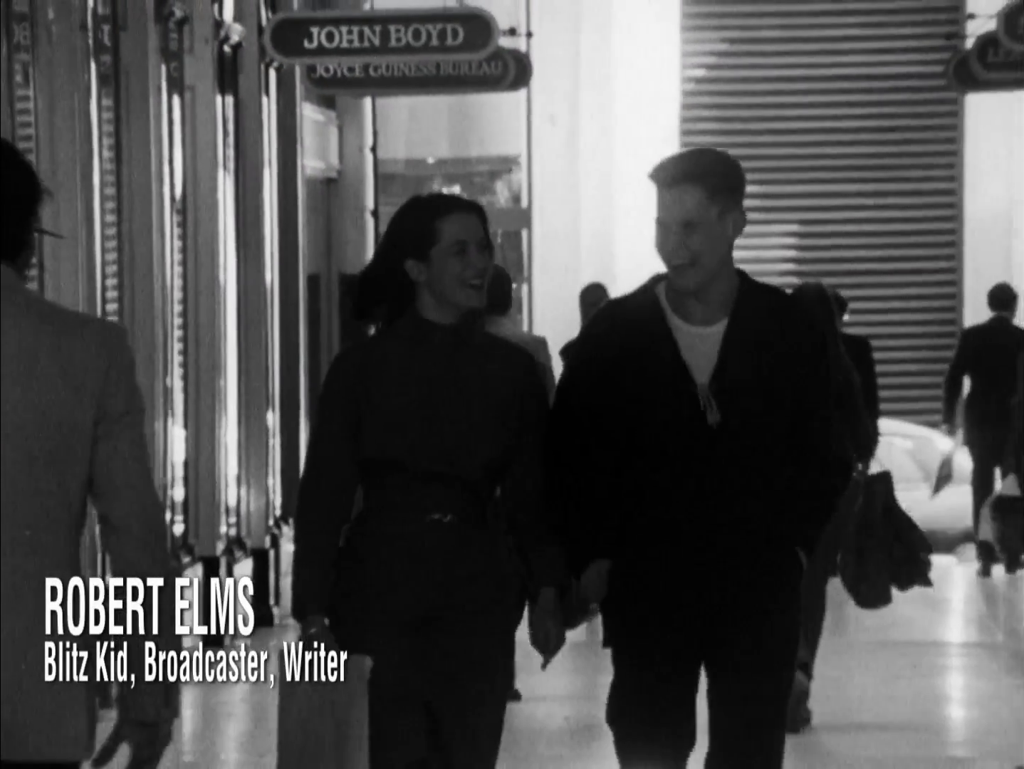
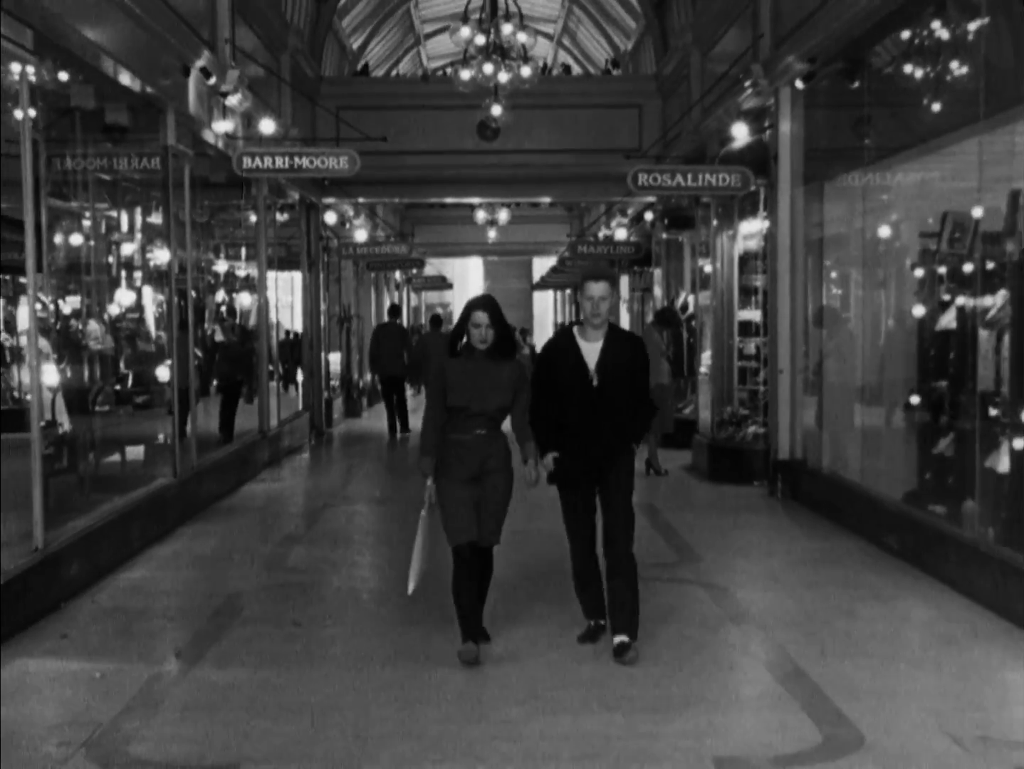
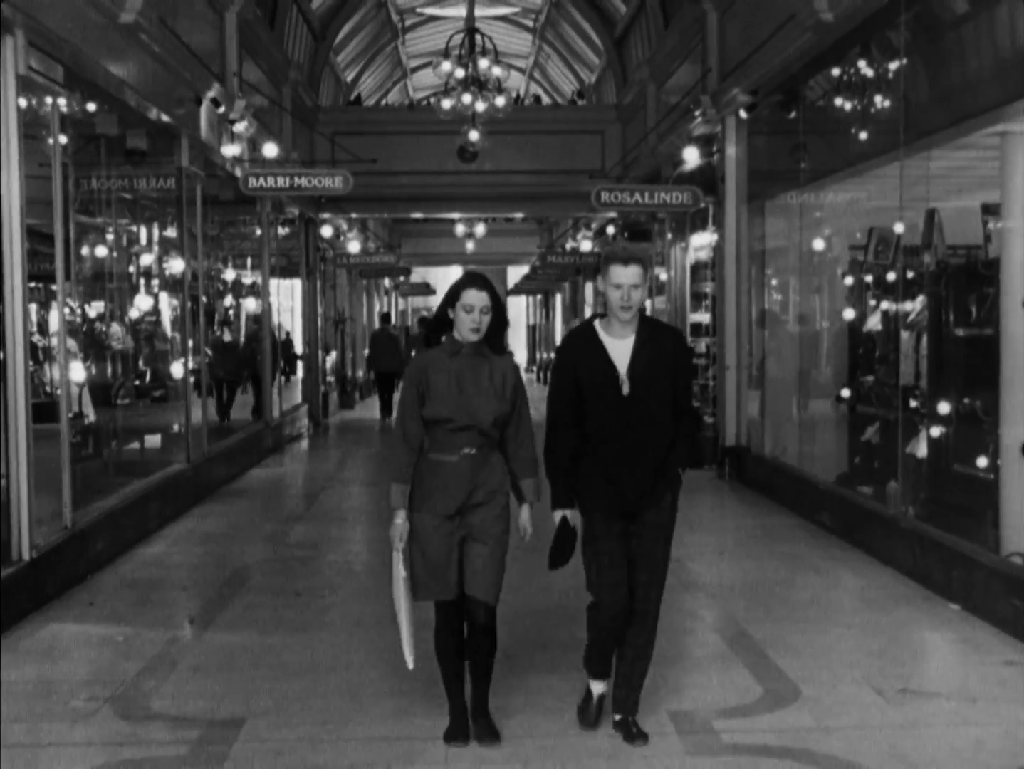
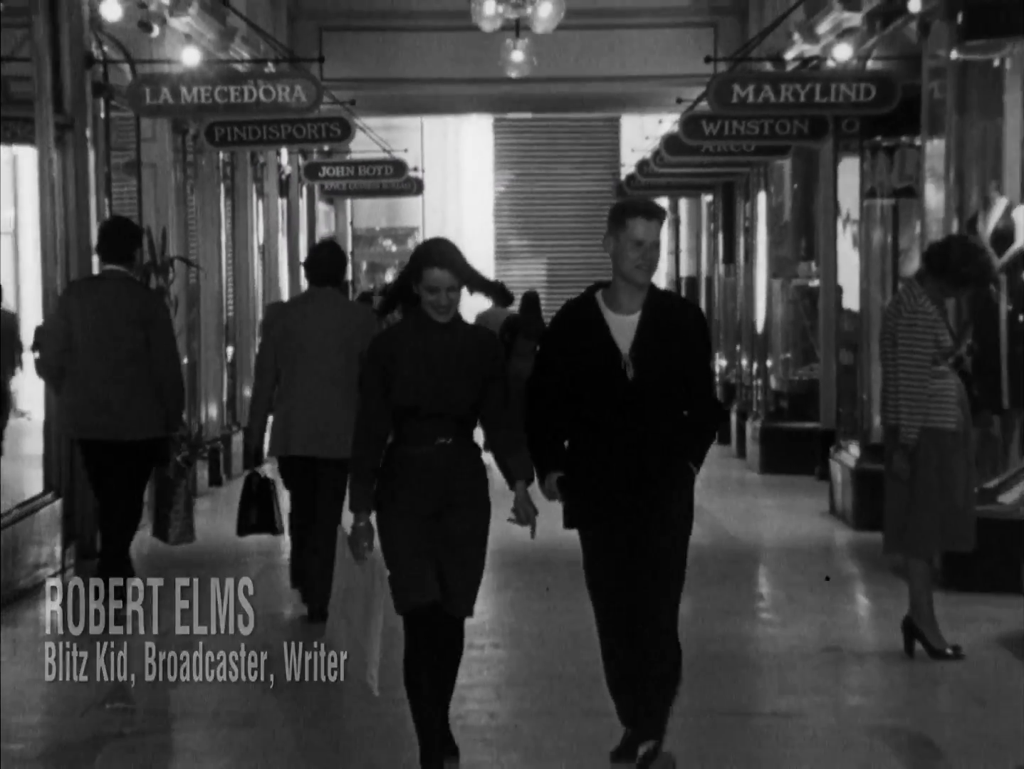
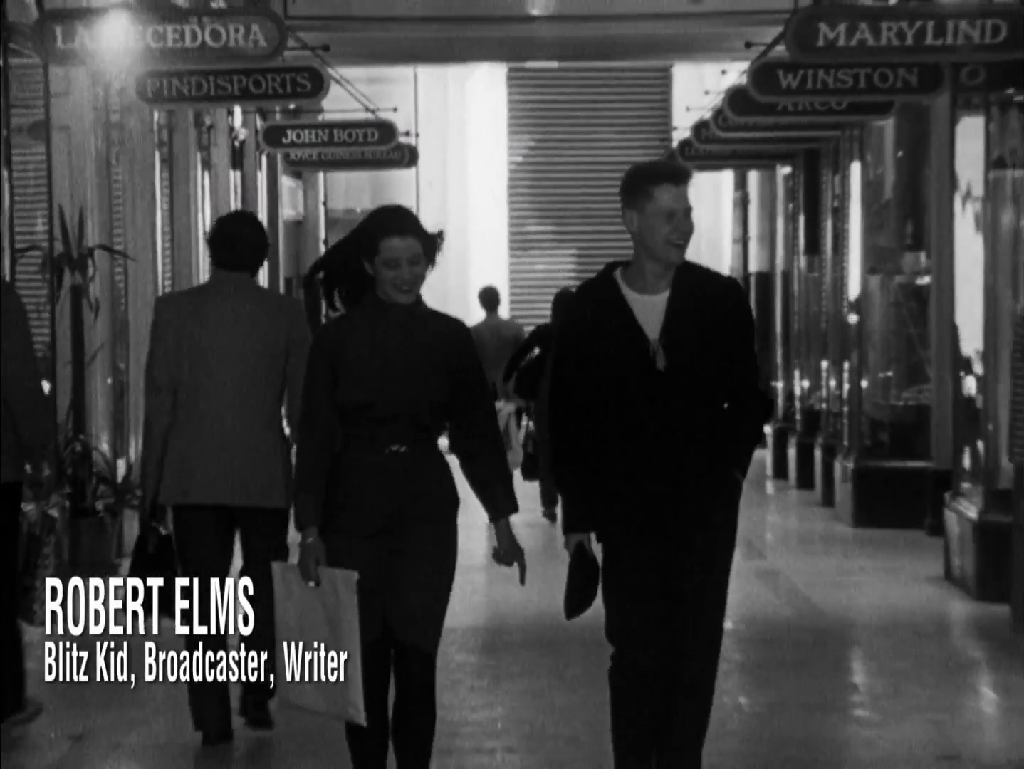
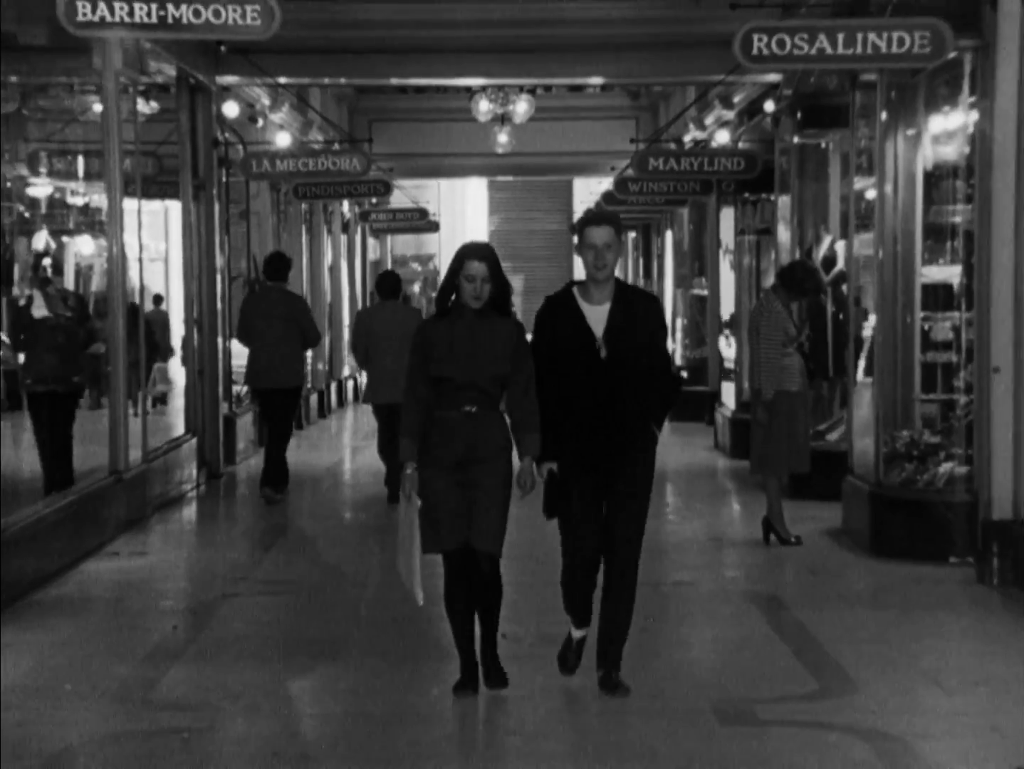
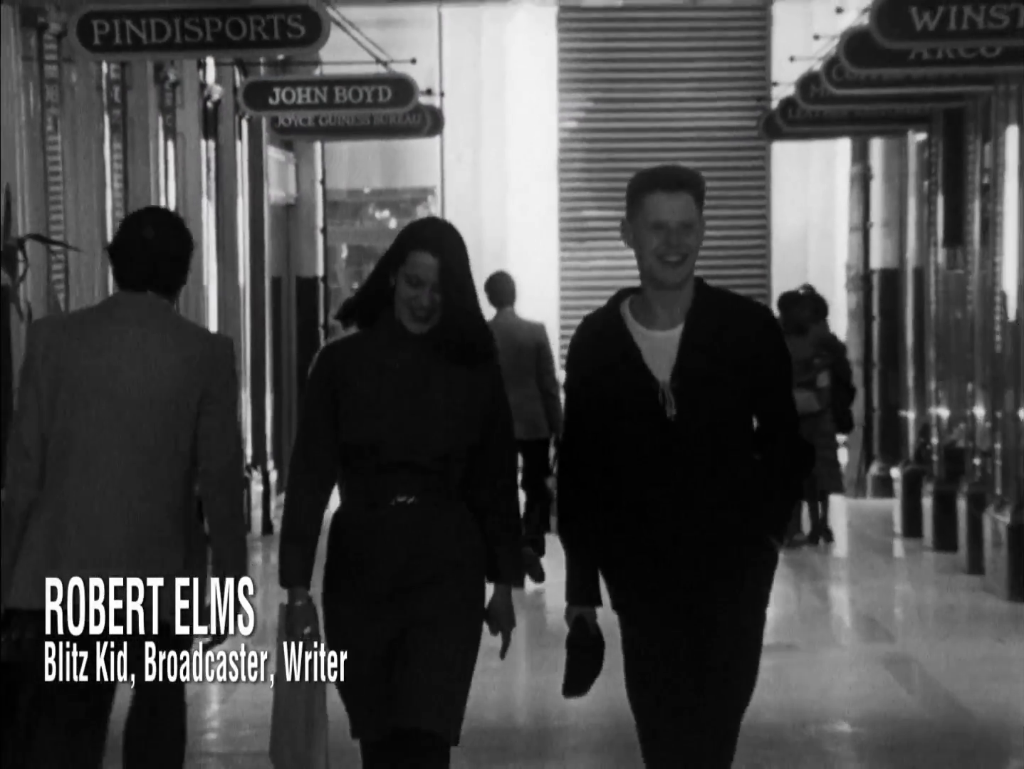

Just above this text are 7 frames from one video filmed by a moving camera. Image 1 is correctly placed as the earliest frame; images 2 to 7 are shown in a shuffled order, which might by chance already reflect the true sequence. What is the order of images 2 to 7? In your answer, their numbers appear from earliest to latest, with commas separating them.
7, 5, 4, 6, 2, 3
